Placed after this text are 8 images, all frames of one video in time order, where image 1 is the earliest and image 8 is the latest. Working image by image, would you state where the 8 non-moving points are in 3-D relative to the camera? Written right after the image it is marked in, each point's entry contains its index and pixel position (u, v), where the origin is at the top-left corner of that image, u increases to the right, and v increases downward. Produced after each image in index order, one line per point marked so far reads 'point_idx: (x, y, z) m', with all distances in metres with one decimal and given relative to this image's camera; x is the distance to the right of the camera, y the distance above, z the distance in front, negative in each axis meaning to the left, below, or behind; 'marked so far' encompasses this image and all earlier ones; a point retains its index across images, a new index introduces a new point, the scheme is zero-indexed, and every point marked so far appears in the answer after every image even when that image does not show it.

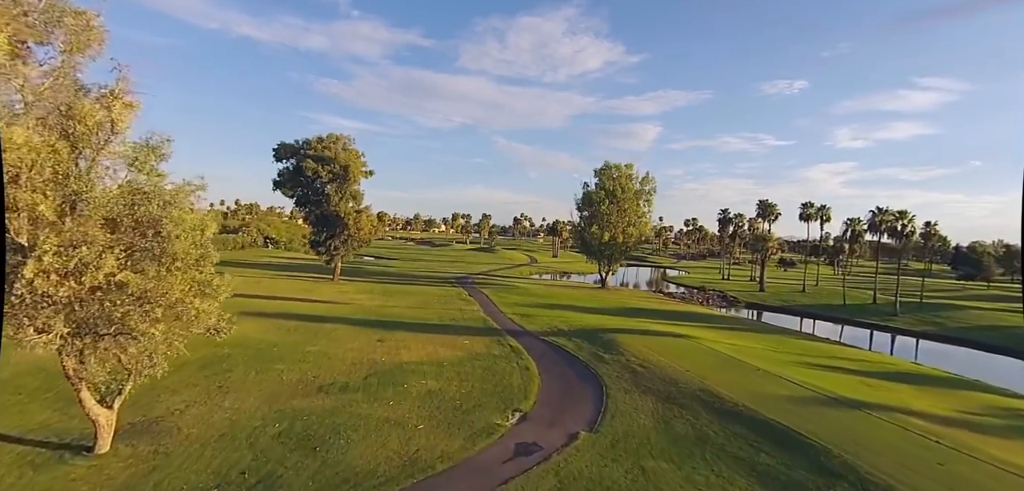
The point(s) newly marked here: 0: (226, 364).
0: (-12.3, -5.1, +19.6) m
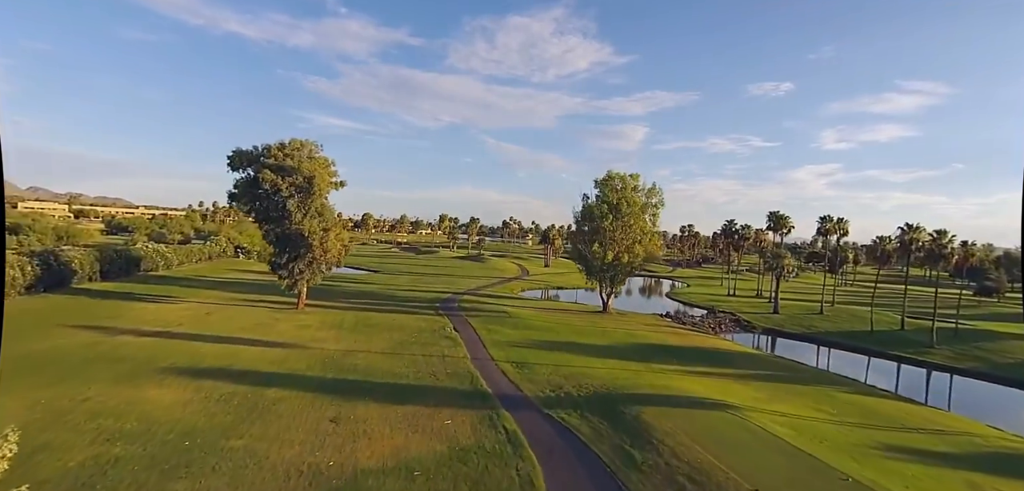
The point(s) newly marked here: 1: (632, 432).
0: (-12.3, -7.1, +13.6) m
1: (+4.7, -7.2, +17.8) m
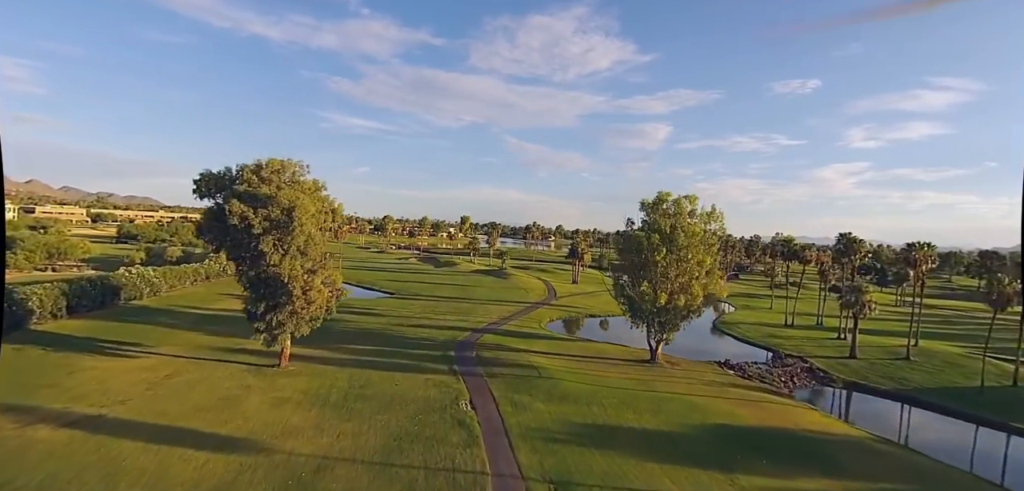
0: (-11.3, -10.2, +6.1) m
1: (+5.9, -10.5, +9.6) m
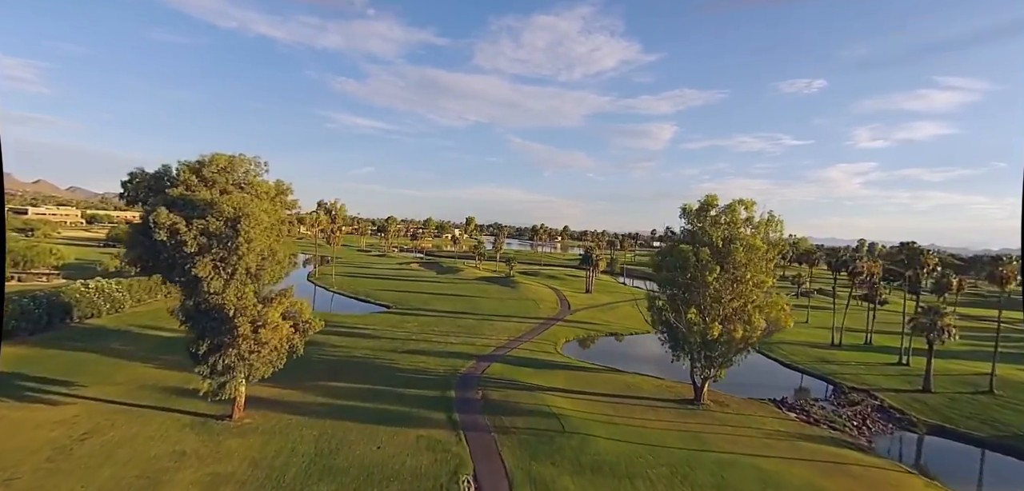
0: (-10.7, -11.3, -0.9) m
1: (+6.5, -11.6, +2.4) m
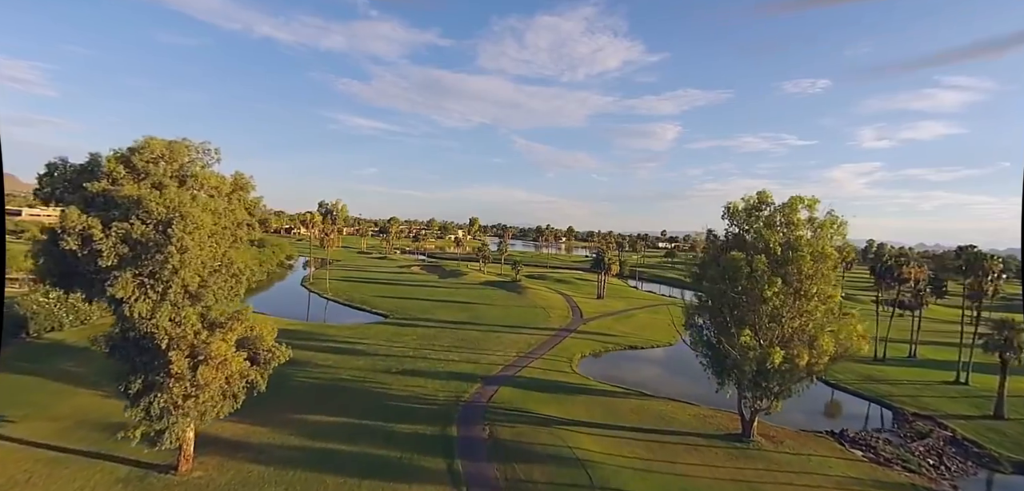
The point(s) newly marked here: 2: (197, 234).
0: (-10.1, -11.6, -6.0) m
1: (+7.1, -11.9, -2.8) m
2: (-11.6, +0.4, +17.0) m
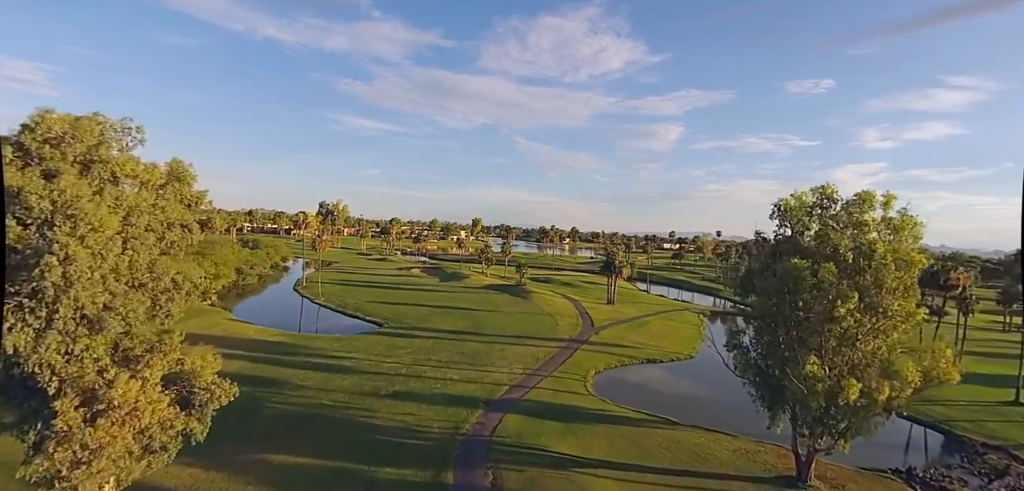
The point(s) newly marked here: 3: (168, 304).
0: (-9.9, -11.8, -10.5) m
1: (+7.3, -12.1, -7.5) m
2: (-11.2, +0.2, +12.5) m
3: (-12.2, -2.1, +16.0) m
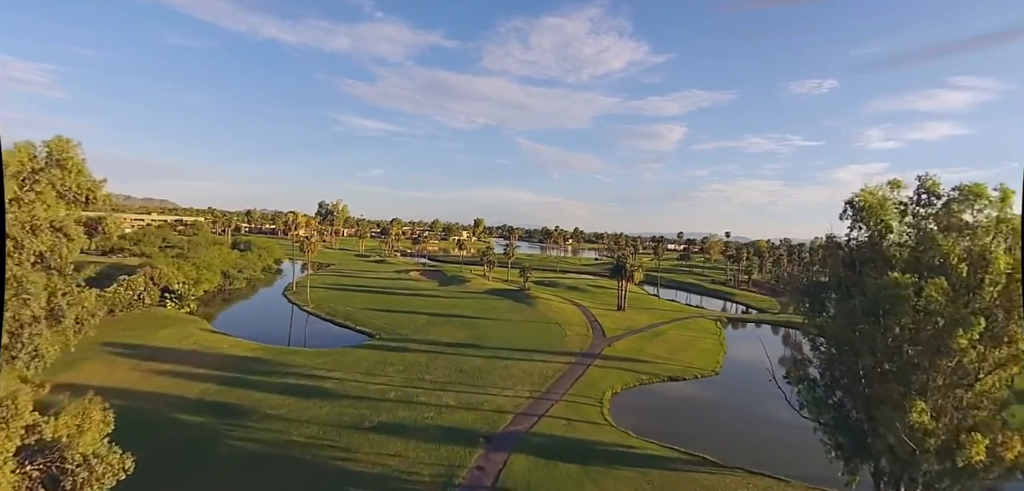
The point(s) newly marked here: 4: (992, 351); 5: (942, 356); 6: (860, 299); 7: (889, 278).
0: (-9.7, -12.1, -15.2) m
1: (+7.5, -12.4, -12.2) m
2: (-11.0, -0.1, +7.8) m
3: (-11.9, -2.4, +11.4) m
4: (+15.9, -3.4, +15.1) m
5: (+14.2, -3.5, +15.1) m
6: (+12.4, -1.9, +16.5) m
7: (+12.7, -1.1, +15.5) m
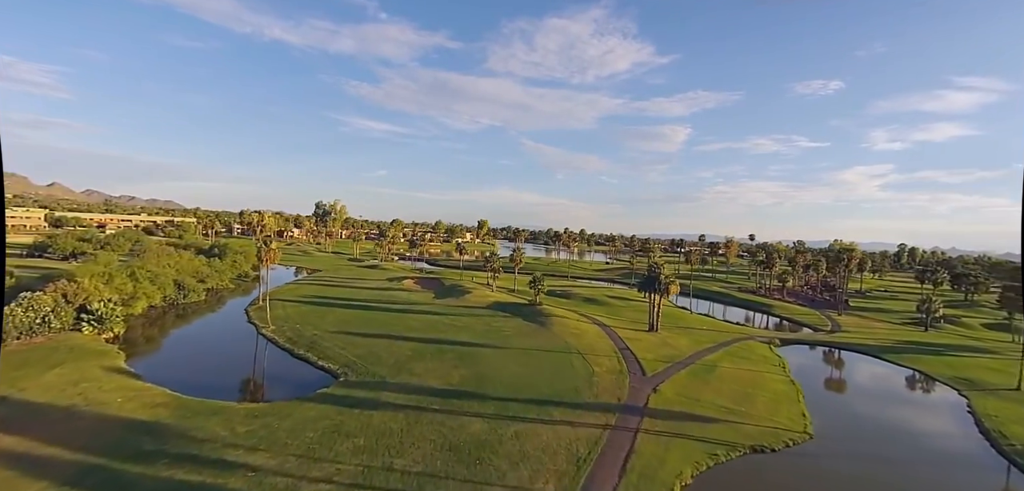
0: (-9.4, -12.7, -27.1) m
1: (+7.9, -13.0, -24.3) m
2: (-10.4, -0.8, -4.0) m
3: (-11.3, -3.1, -0.5) m
4: (+16.5, -4.2, +3.0) m
5: (+14.8, -4.2, +3.0) m
6: (+13.0, -2.6, +4.4) m
7: (+13.3, -1.8, +3.4) m
